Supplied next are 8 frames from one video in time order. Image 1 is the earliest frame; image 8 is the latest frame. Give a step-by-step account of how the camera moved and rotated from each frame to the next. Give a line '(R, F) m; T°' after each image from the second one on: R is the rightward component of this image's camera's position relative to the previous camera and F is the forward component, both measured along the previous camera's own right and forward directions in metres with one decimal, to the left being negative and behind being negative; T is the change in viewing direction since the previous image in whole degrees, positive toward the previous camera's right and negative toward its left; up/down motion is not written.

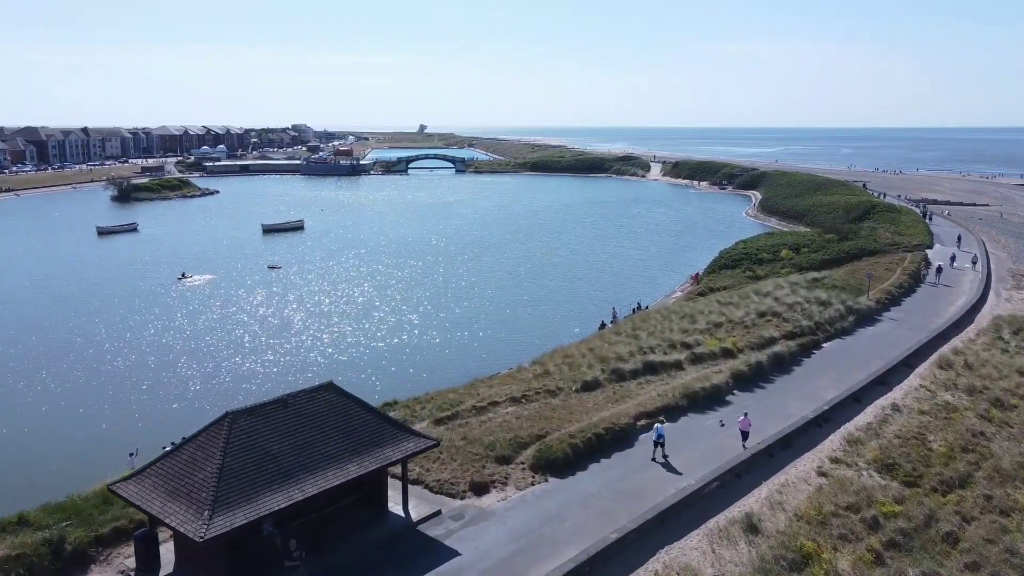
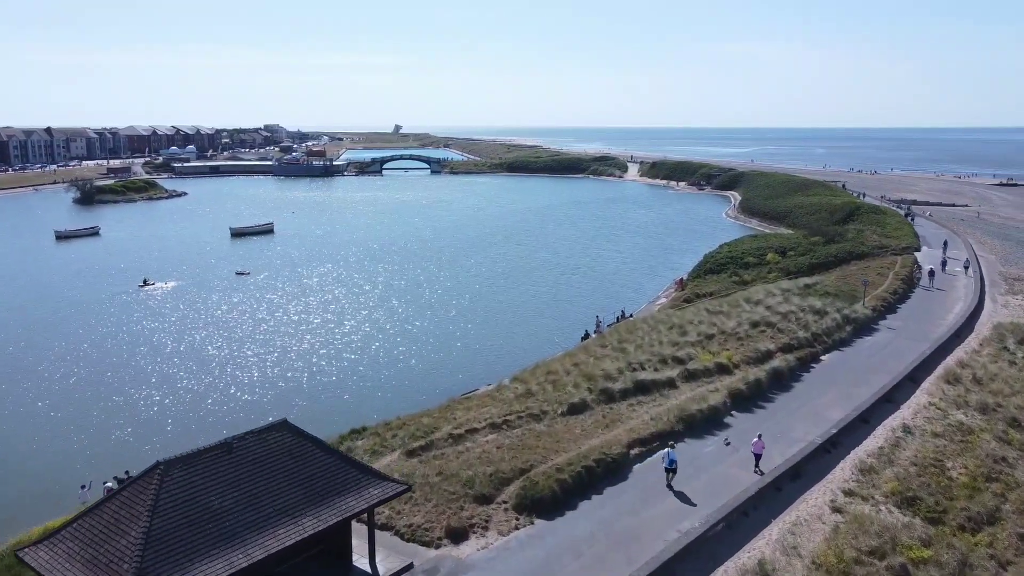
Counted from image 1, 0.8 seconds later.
(0.0, +1.3) m; +2°
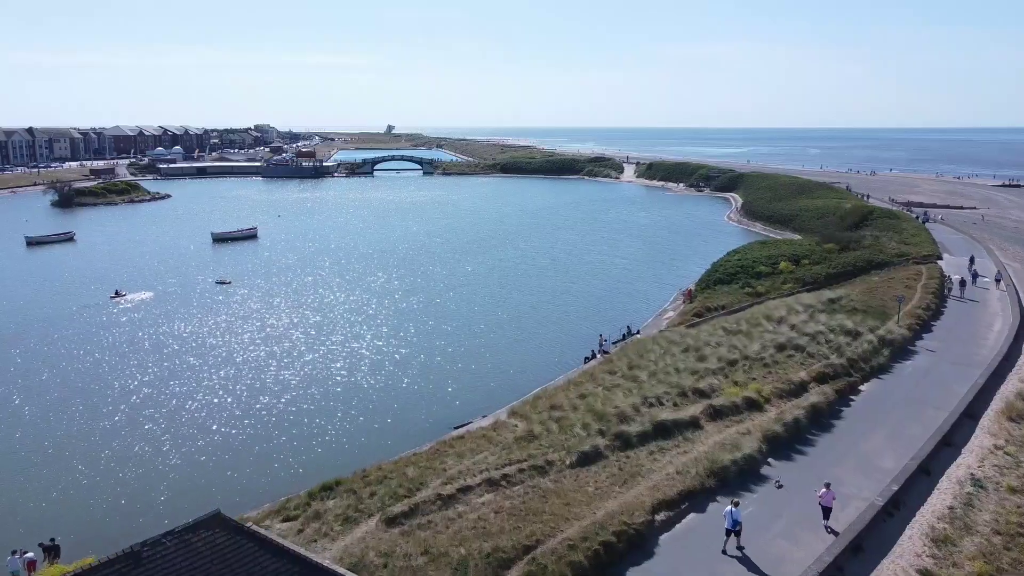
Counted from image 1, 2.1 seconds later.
(-0.1, +2.2) m; 0°
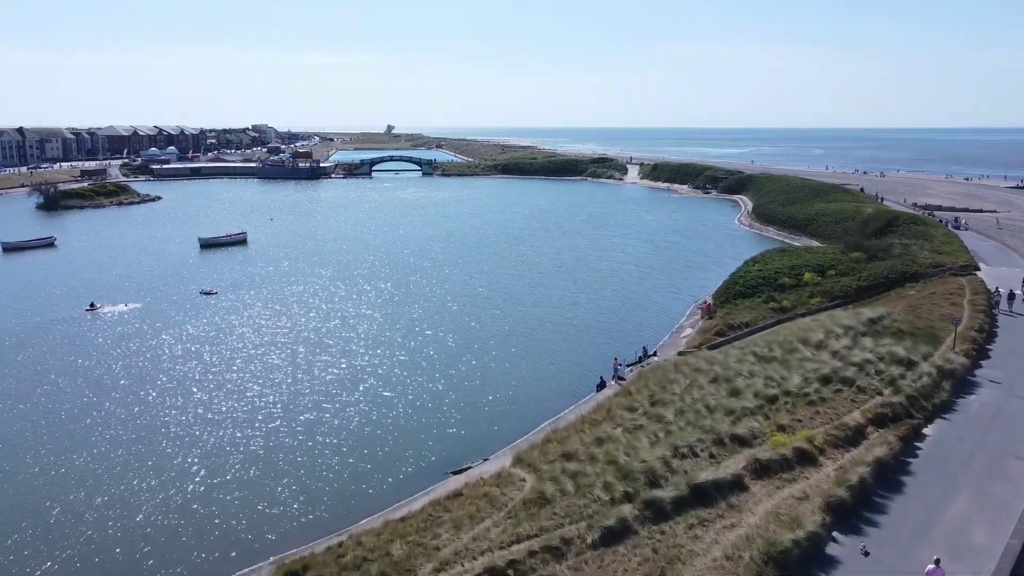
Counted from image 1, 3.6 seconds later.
(-0.1, +2.3) m; 0°
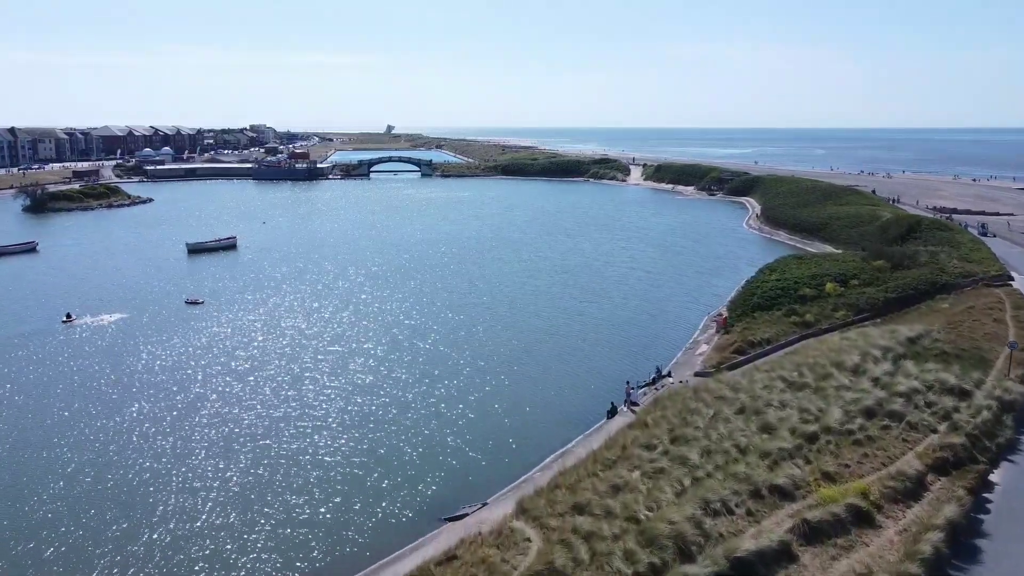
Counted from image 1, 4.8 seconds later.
(0.0, +1.9) m; 0°
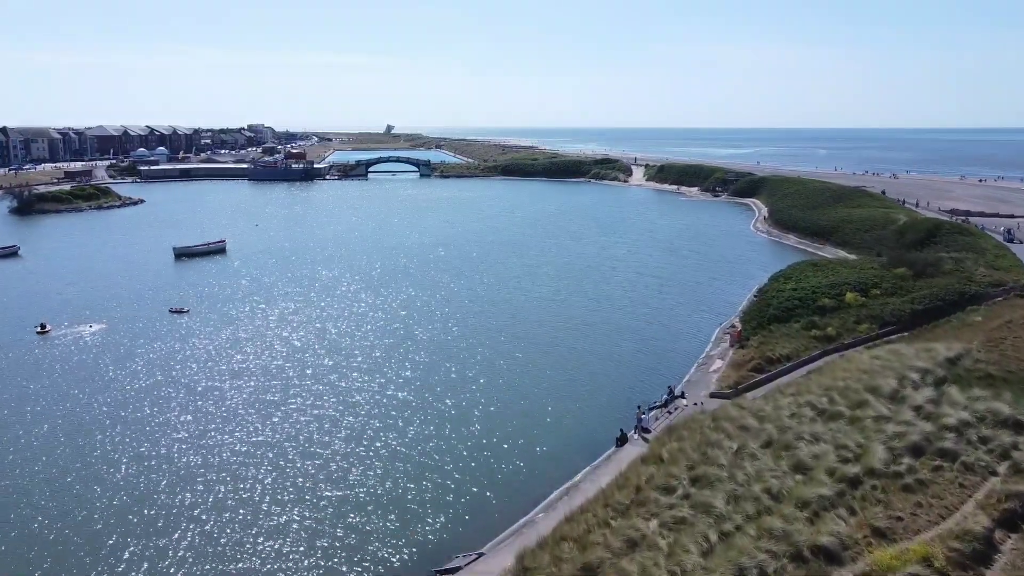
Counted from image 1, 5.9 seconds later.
(0.0, +1.7) m; 0°
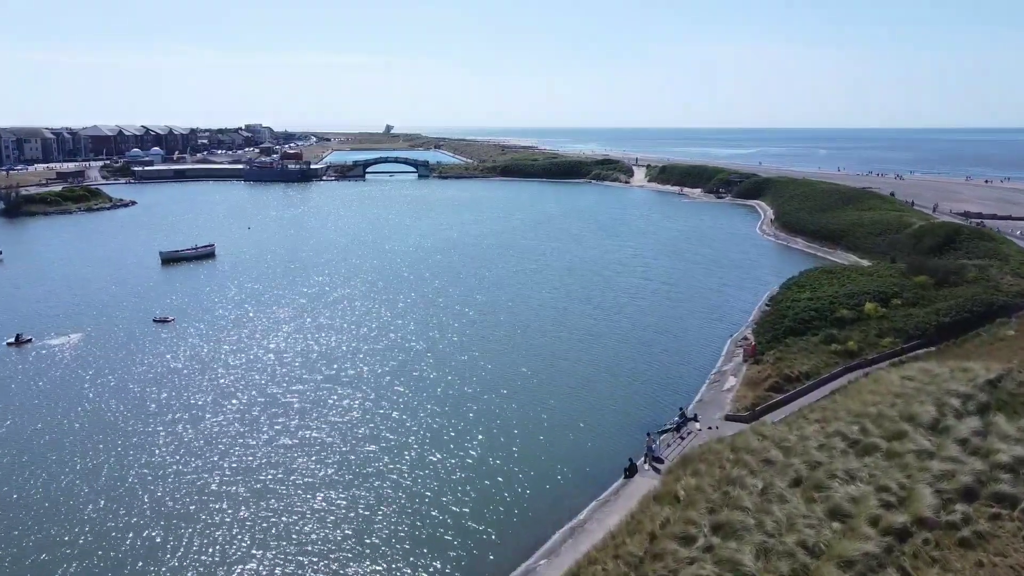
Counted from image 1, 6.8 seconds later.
(0.0, +1.5) m; 0°
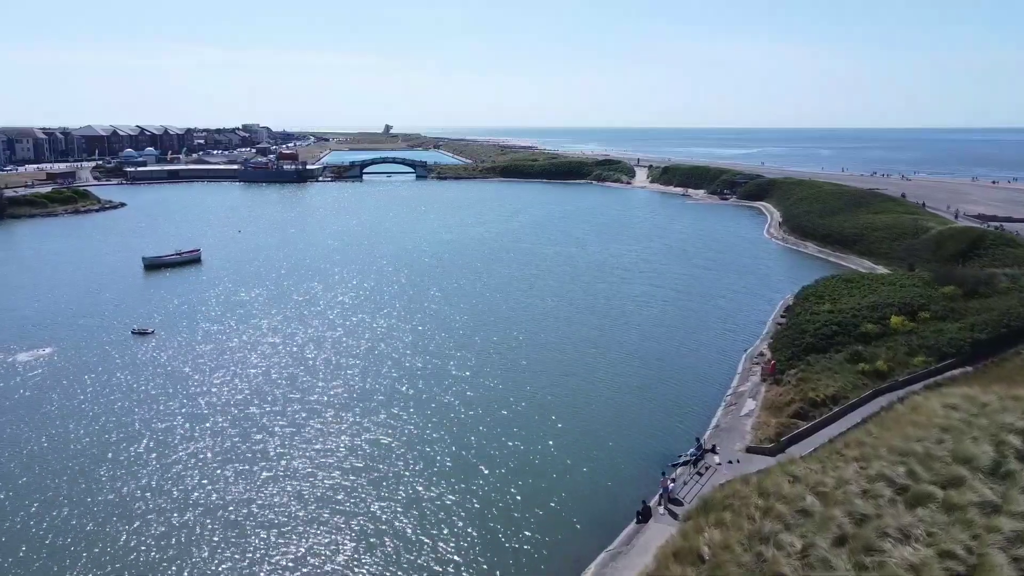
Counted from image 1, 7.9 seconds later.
(0.0, +1.7) m; 0°
